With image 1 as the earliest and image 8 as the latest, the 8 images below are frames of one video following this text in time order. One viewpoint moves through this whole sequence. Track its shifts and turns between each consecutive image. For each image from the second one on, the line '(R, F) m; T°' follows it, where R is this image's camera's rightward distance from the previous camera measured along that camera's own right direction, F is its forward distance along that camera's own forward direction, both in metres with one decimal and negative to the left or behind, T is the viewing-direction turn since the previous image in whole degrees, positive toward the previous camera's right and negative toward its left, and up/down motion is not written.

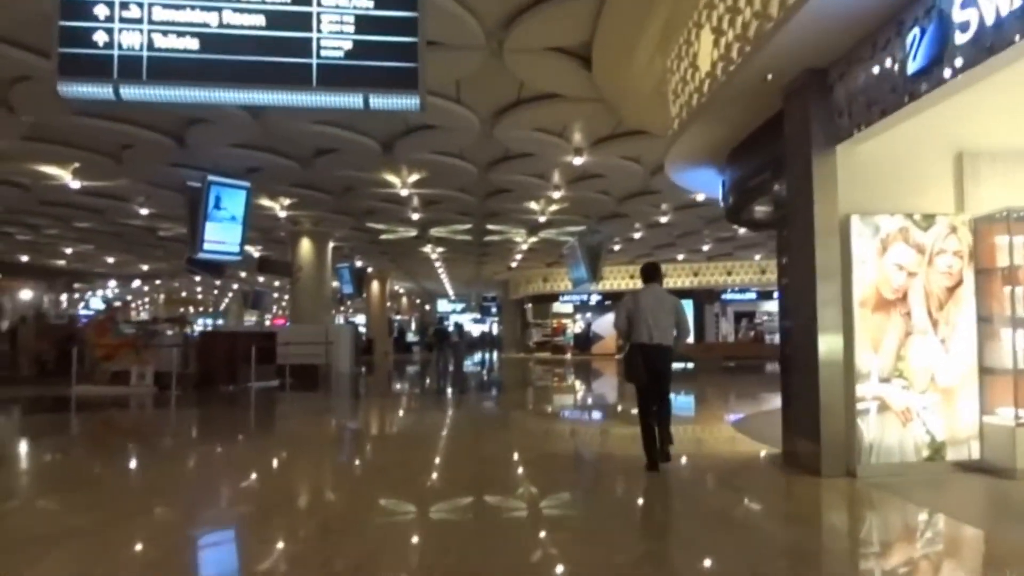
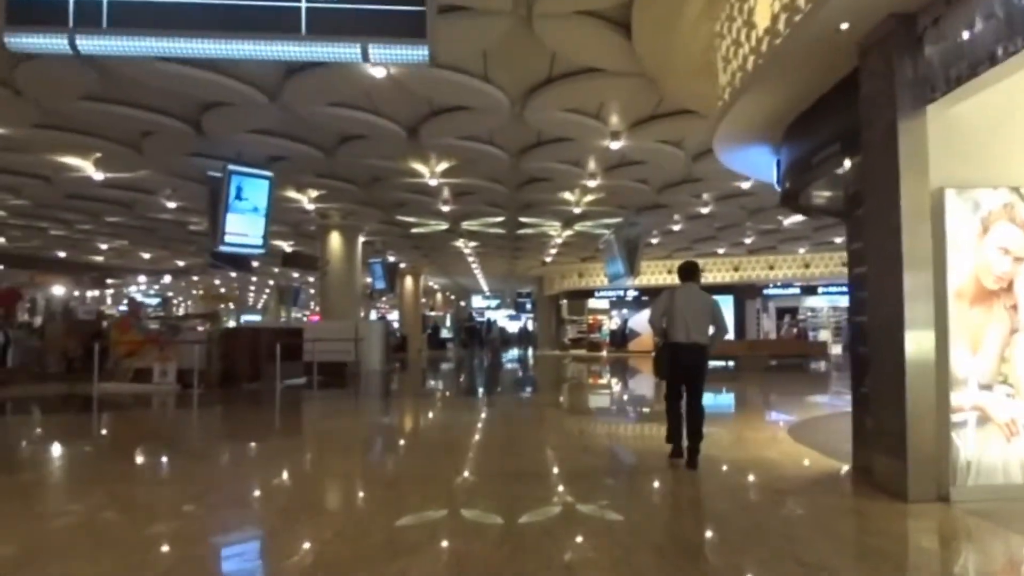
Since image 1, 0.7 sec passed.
(+0.1, +0.8) m; -3°
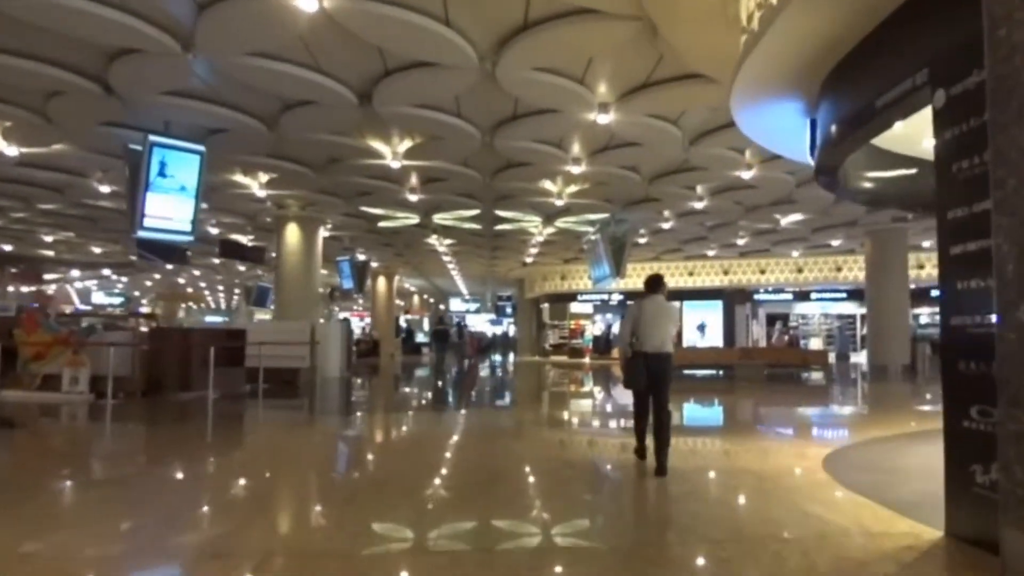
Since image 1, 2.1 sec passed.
(+0.2, +1.9) m; +1°
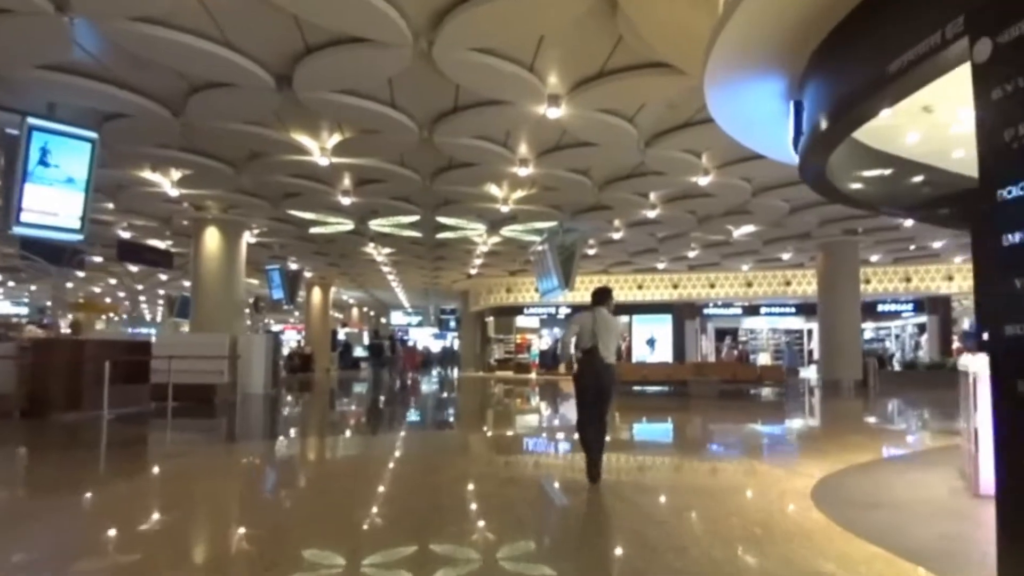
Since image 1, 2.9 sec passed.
(+0.1, +1.2) m; +4°
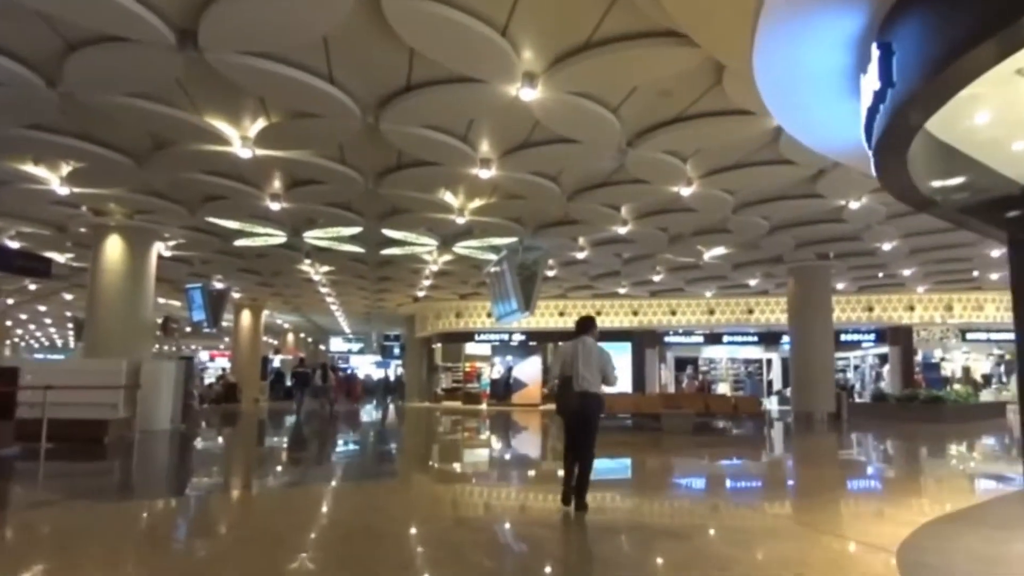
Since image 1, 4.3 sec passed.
(-0.2, +1.8) m; +4°
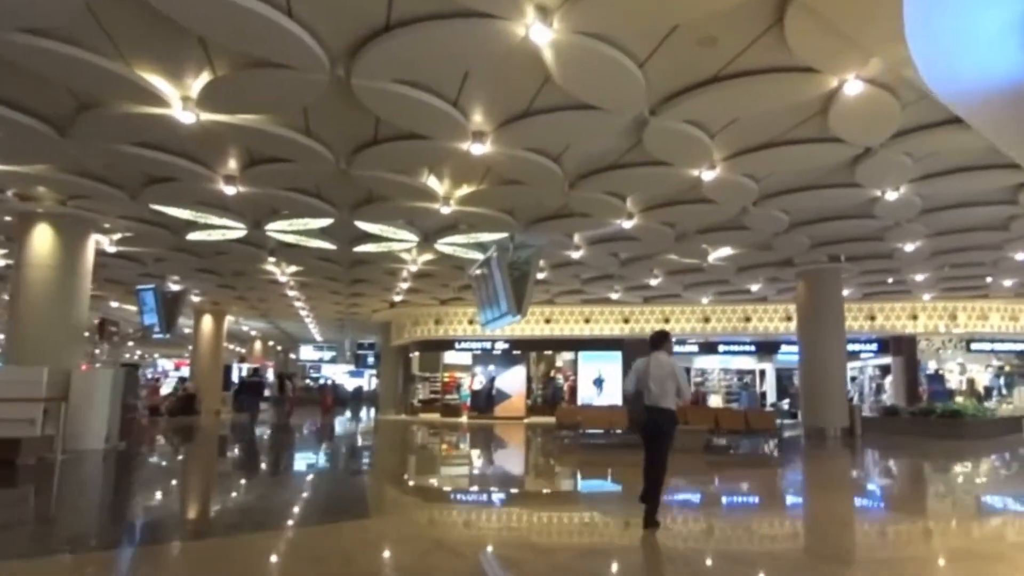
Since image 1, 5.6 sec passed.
(-0.3, +1.7) m; +2°
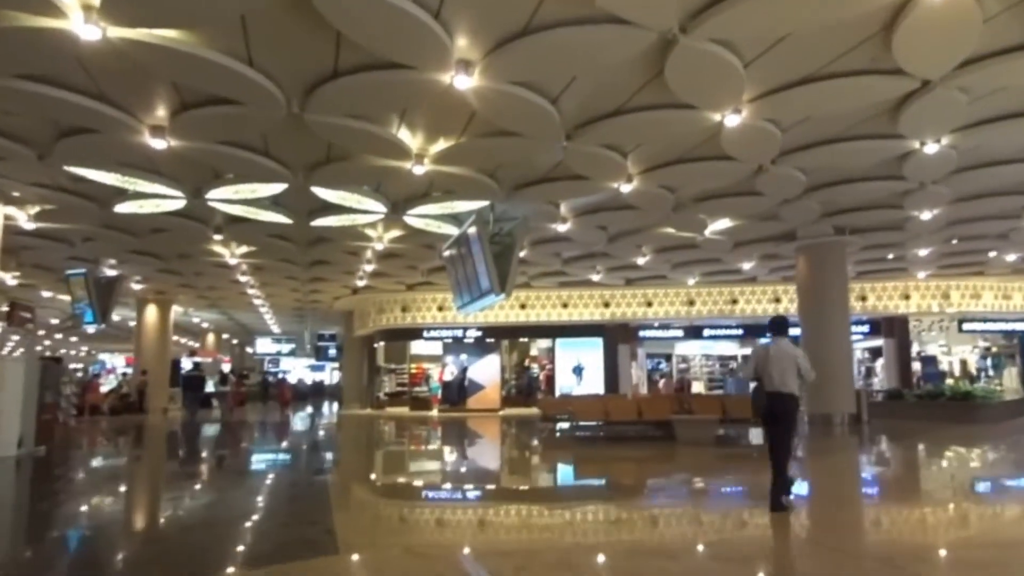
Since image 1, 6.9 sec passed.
(-0.3, +1.7) m; +3°
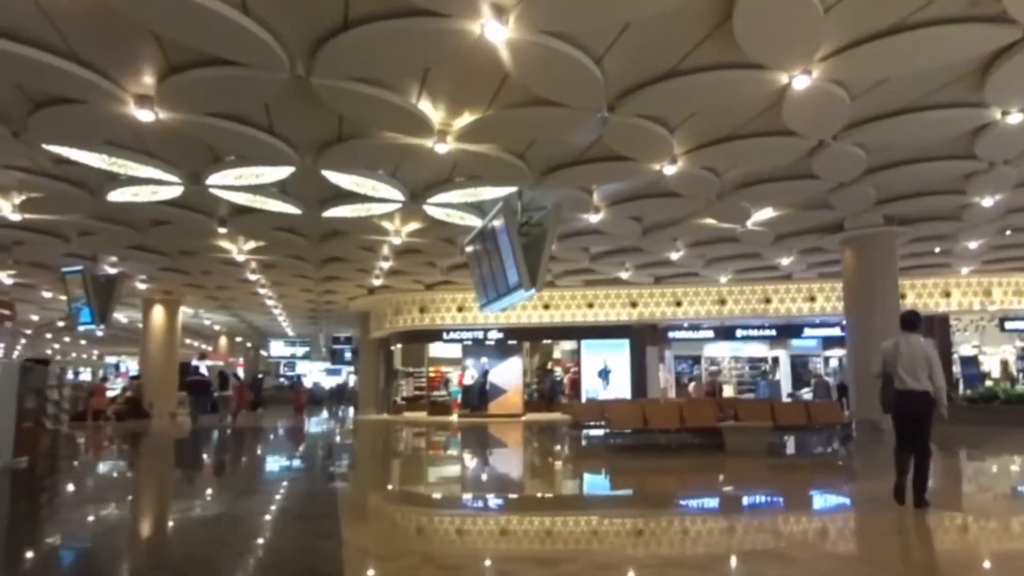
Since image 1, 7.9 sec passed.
(-0.3, +1.0) m; -1°
